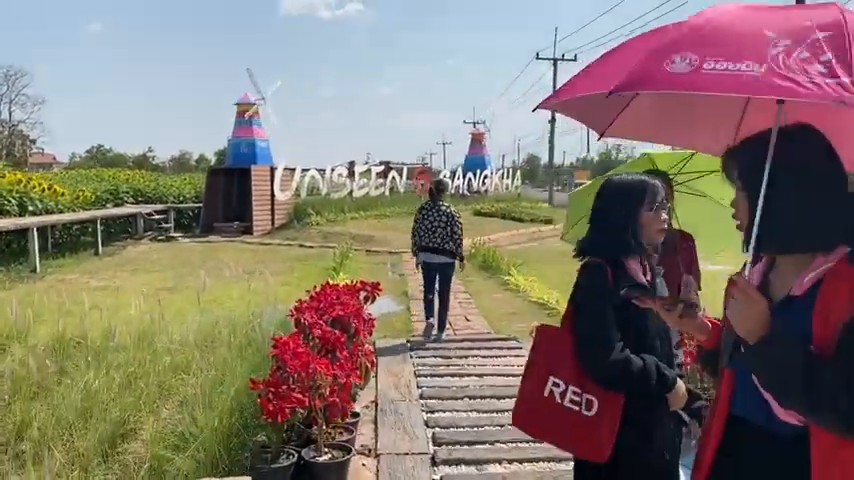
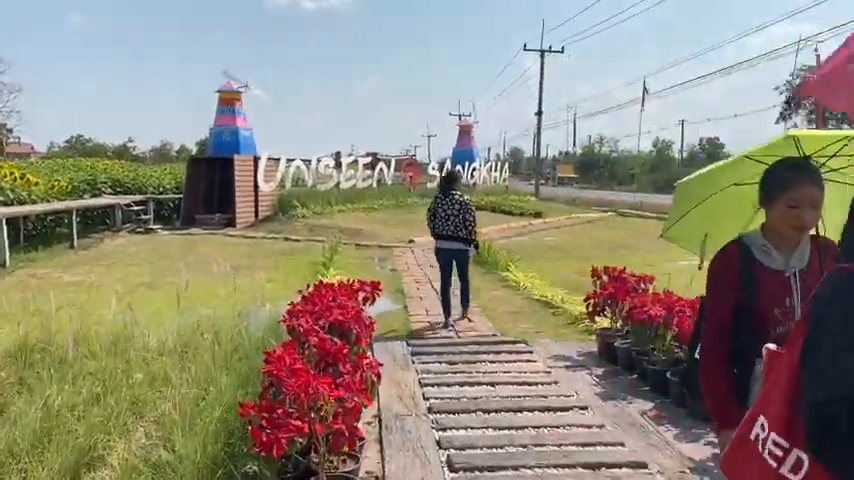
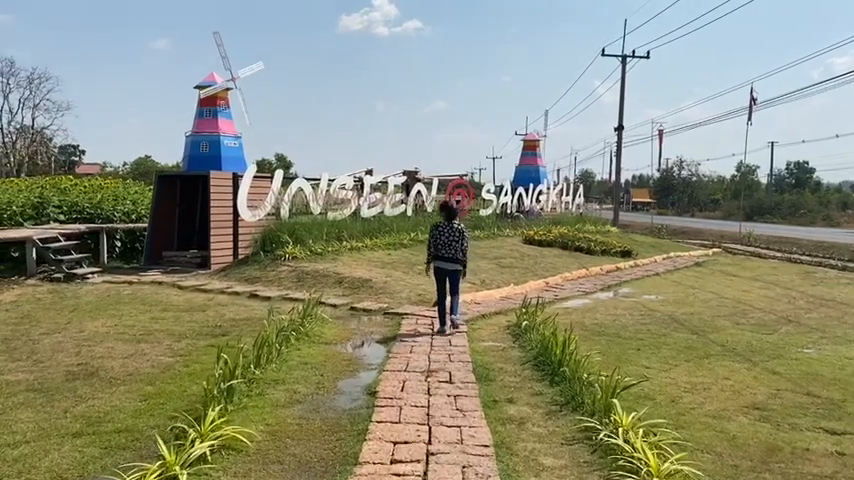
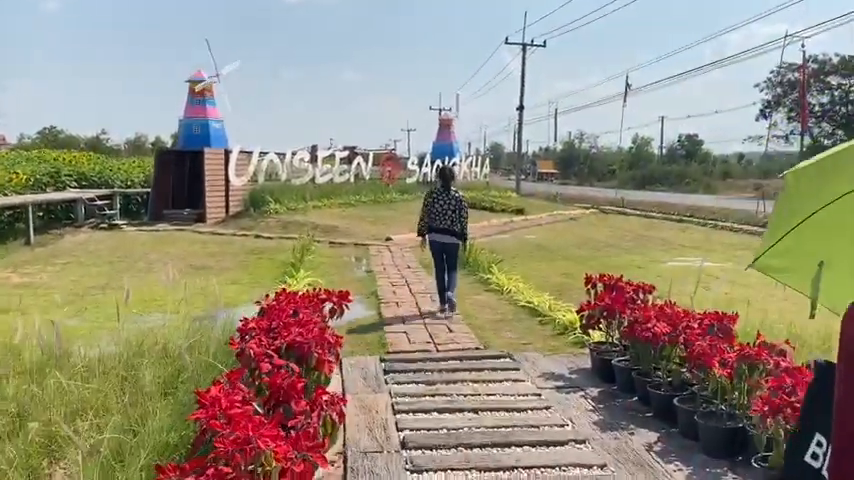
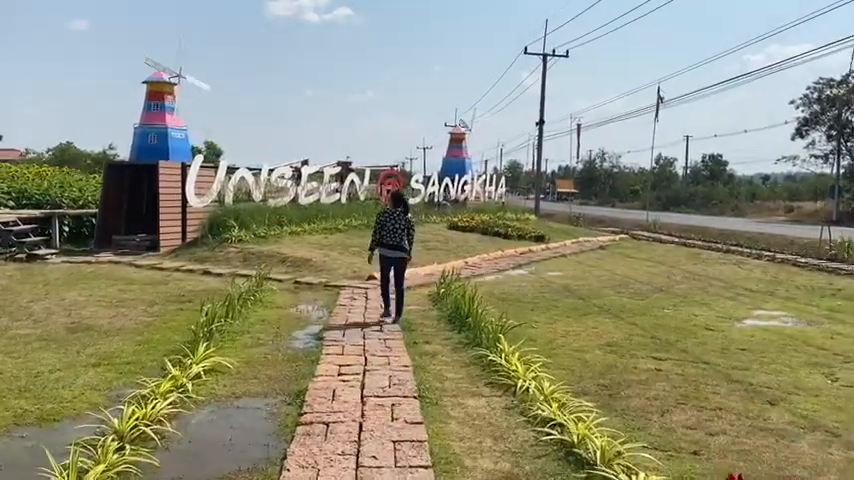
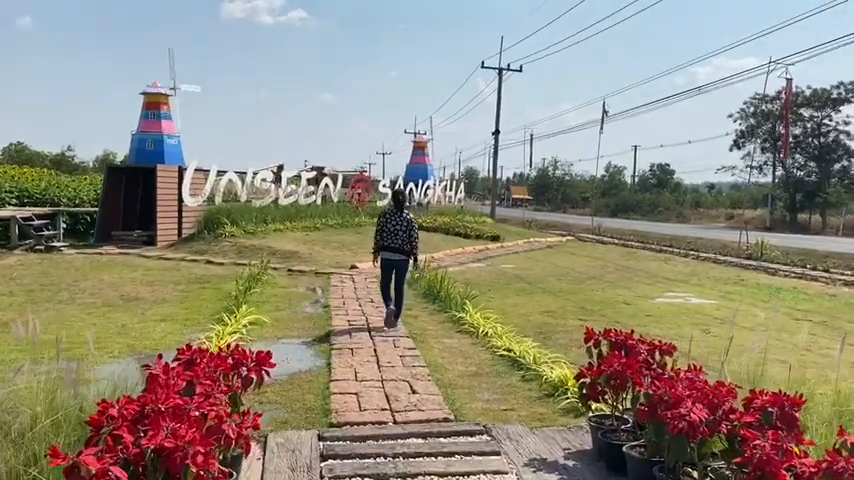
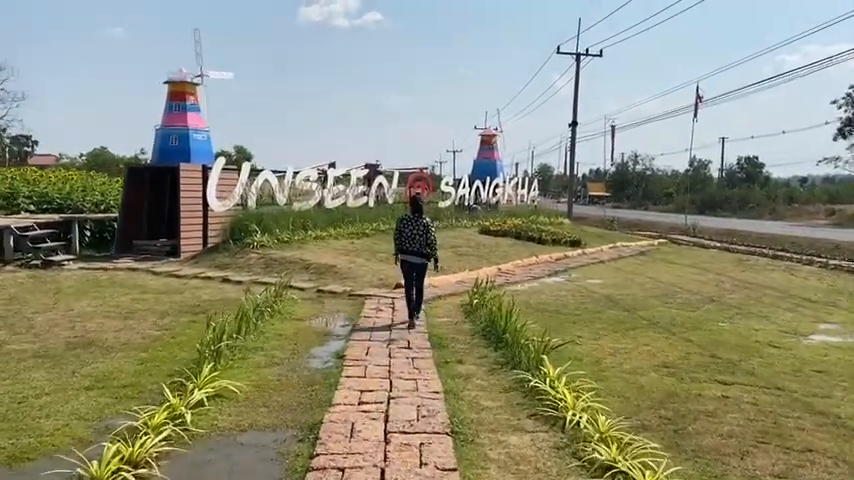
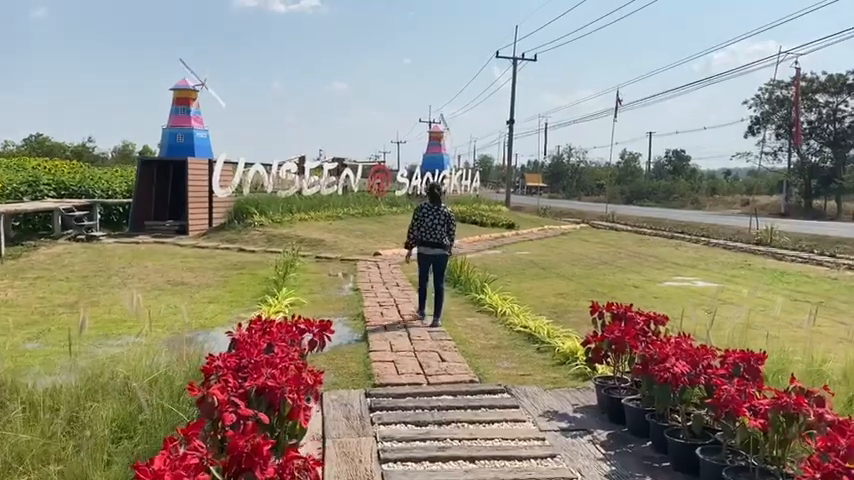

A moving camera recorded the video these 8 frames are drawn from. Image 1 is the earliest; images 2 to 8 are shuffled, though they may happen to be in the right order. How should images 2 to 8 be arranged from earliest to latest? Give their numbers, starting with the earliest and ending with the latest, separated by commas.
2, 4, 8, 6, 5, 7, 3
